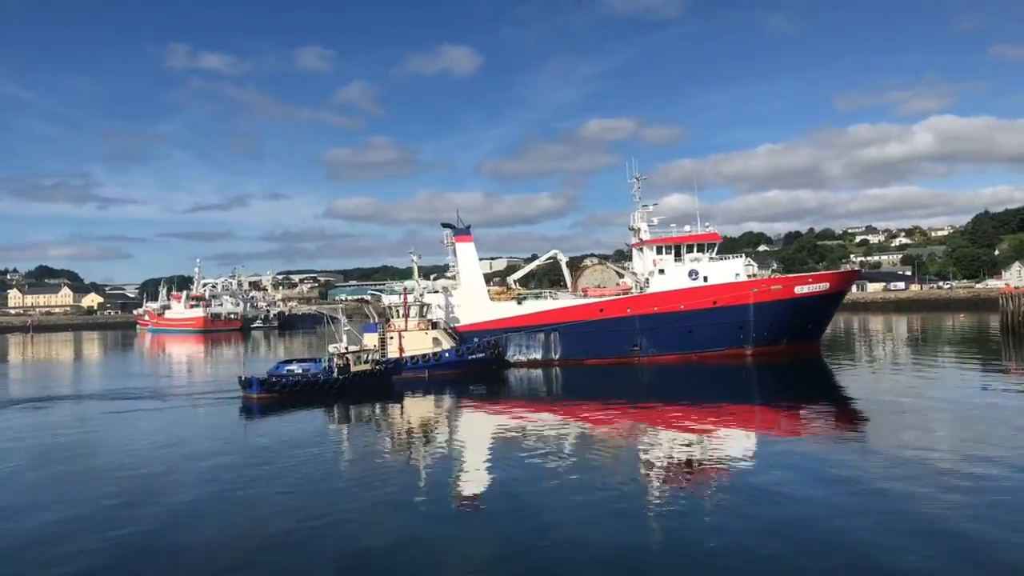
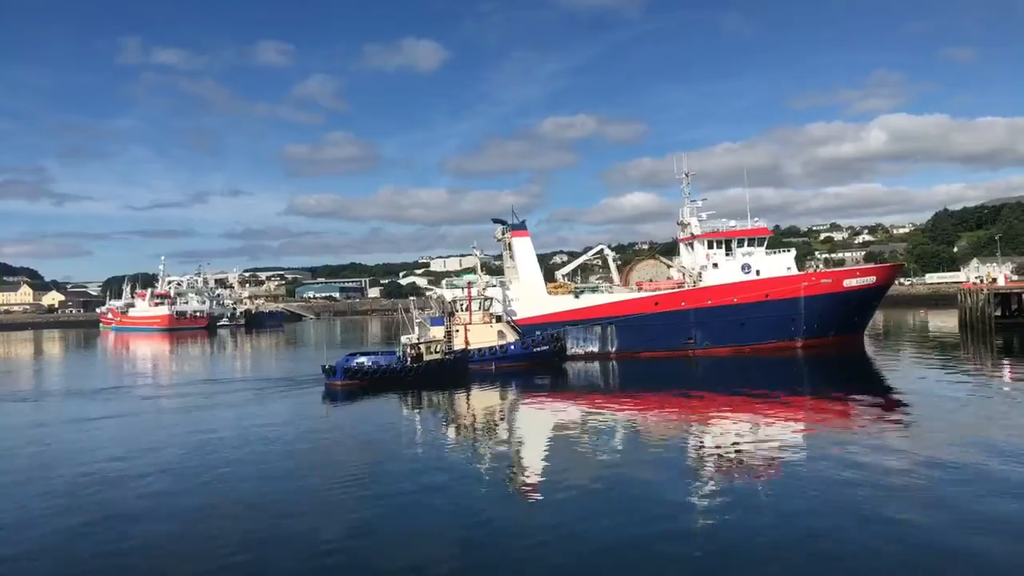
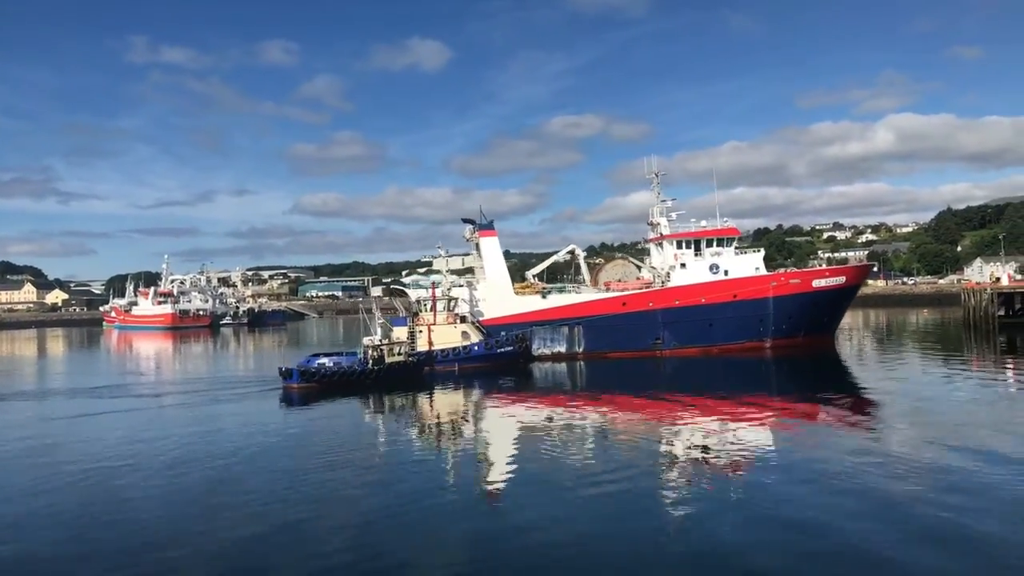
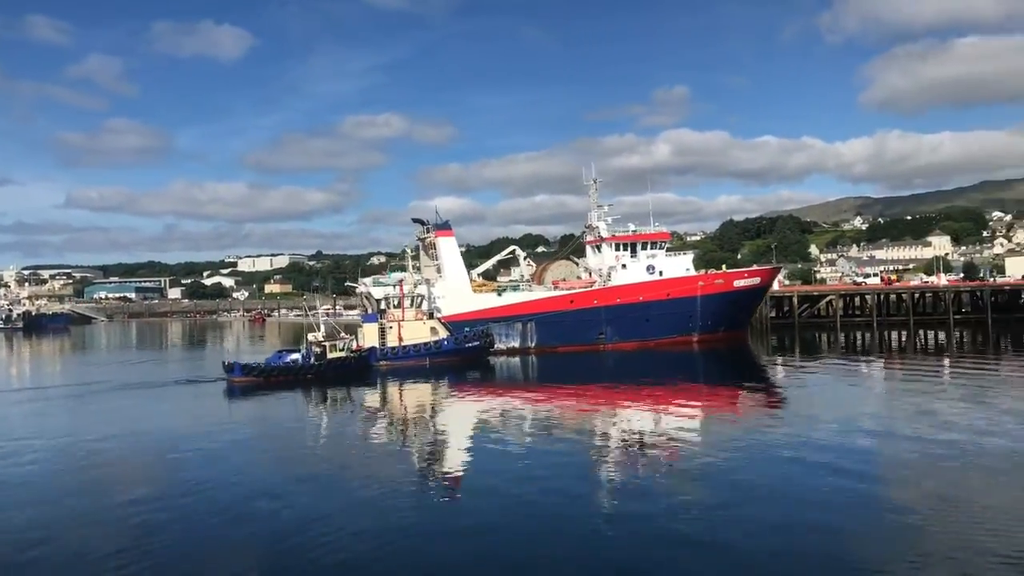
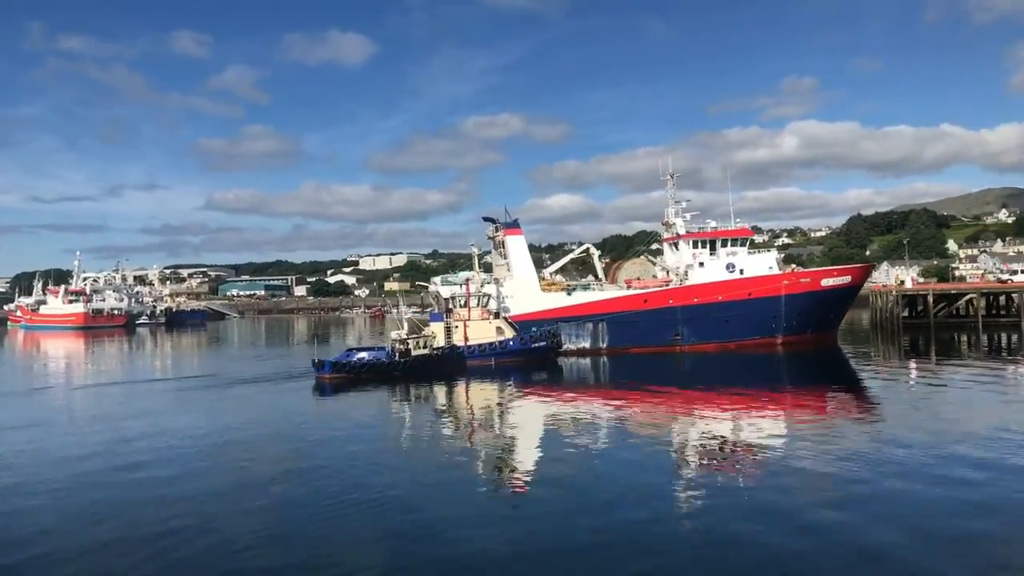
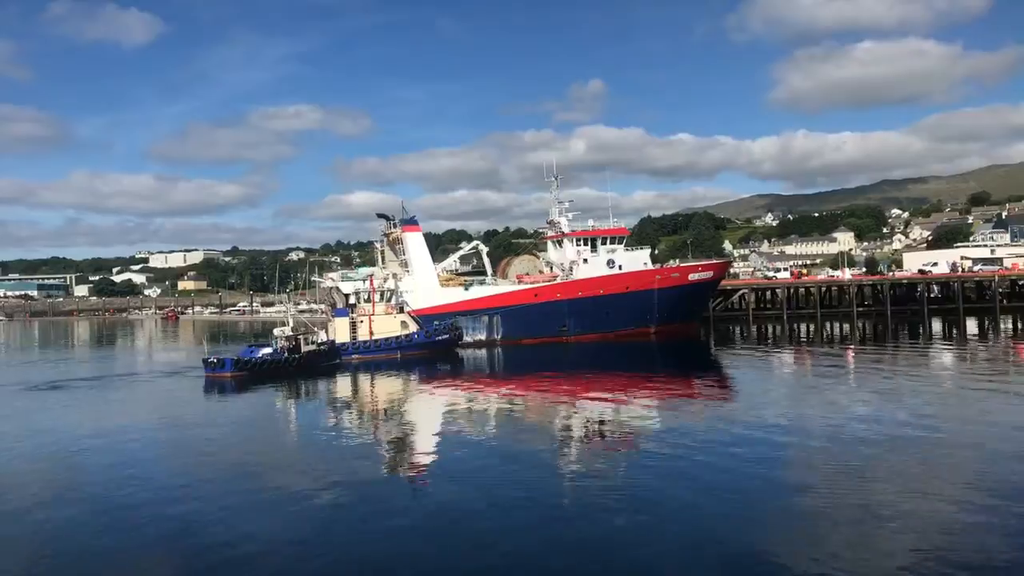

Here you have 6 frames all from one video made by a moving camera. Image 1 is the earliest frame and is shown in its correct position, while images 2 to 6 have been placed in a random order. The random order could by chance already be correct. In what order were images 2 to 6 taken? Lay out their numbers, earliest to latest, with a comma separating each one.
3, 2, 5, 4, 6
